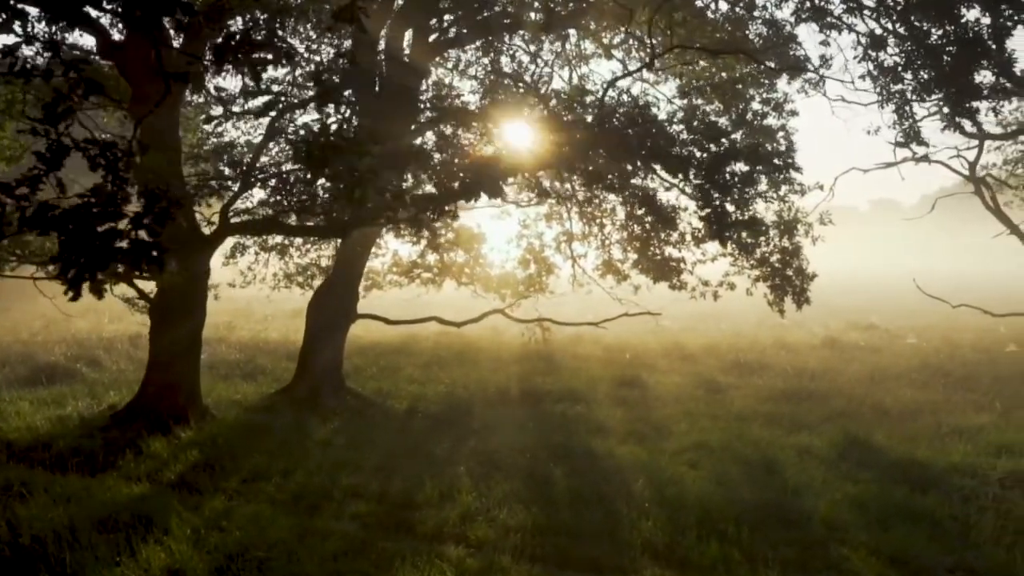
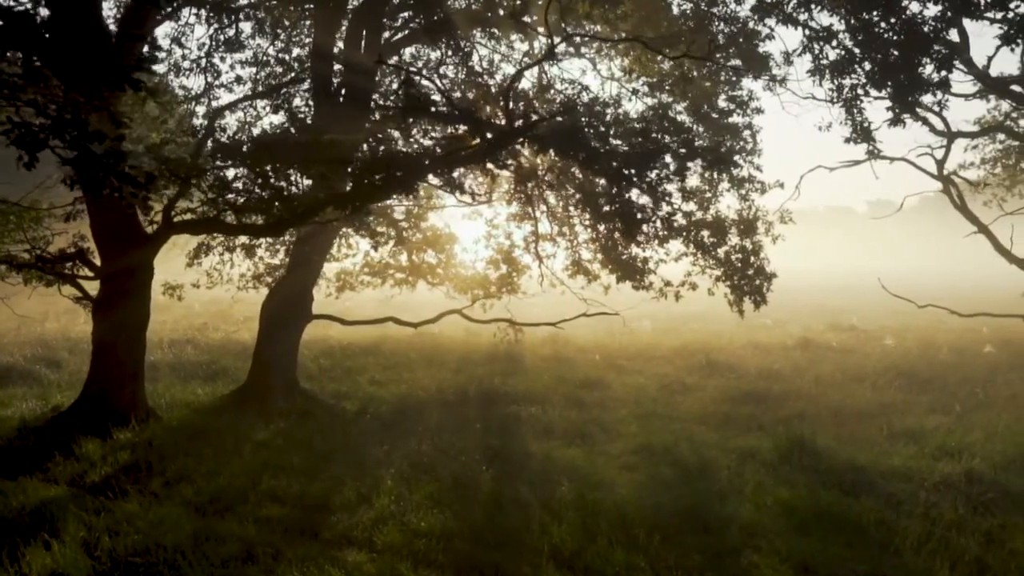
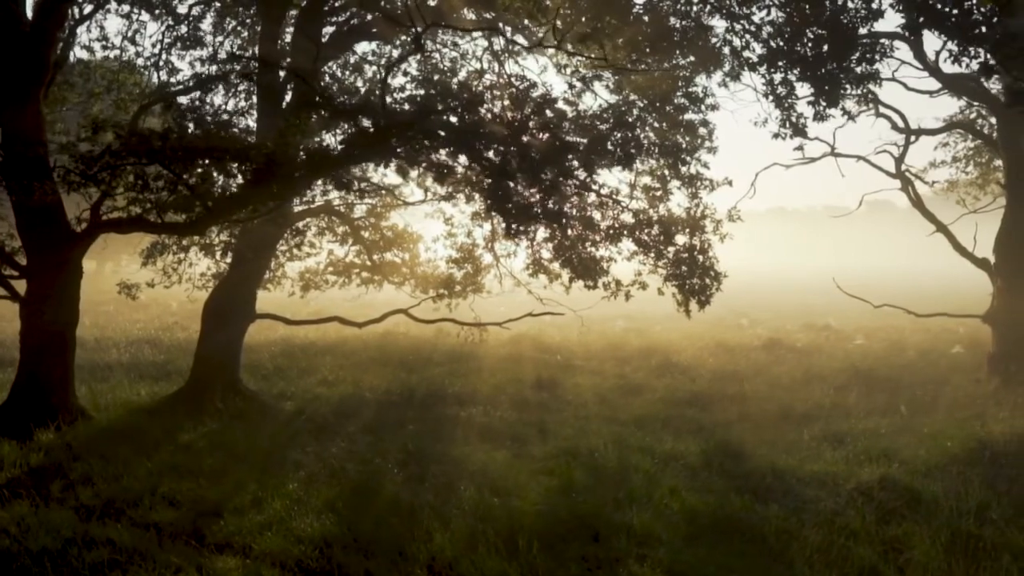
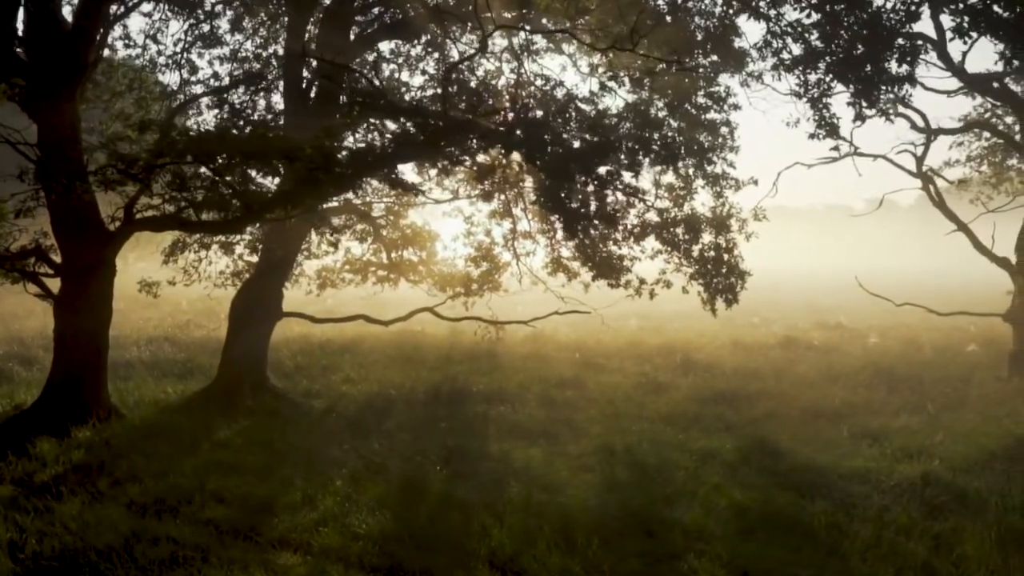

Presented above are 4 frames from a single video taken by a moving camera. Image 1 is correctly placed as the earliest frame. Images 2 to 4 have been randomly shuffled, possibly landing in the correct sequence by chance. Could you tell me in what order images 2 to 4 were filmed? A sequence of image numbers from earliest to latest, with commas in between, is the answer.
2, 4, 3
